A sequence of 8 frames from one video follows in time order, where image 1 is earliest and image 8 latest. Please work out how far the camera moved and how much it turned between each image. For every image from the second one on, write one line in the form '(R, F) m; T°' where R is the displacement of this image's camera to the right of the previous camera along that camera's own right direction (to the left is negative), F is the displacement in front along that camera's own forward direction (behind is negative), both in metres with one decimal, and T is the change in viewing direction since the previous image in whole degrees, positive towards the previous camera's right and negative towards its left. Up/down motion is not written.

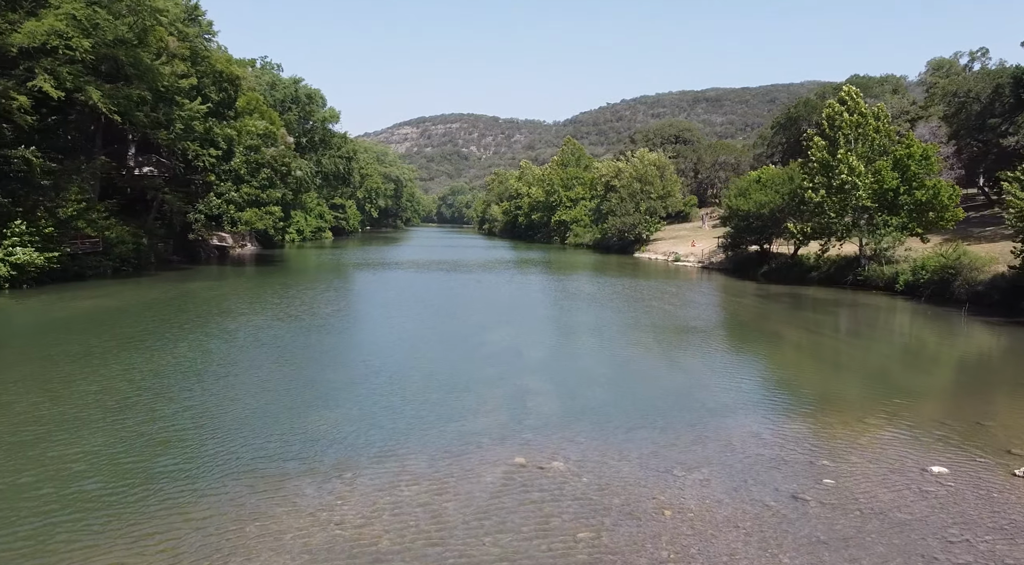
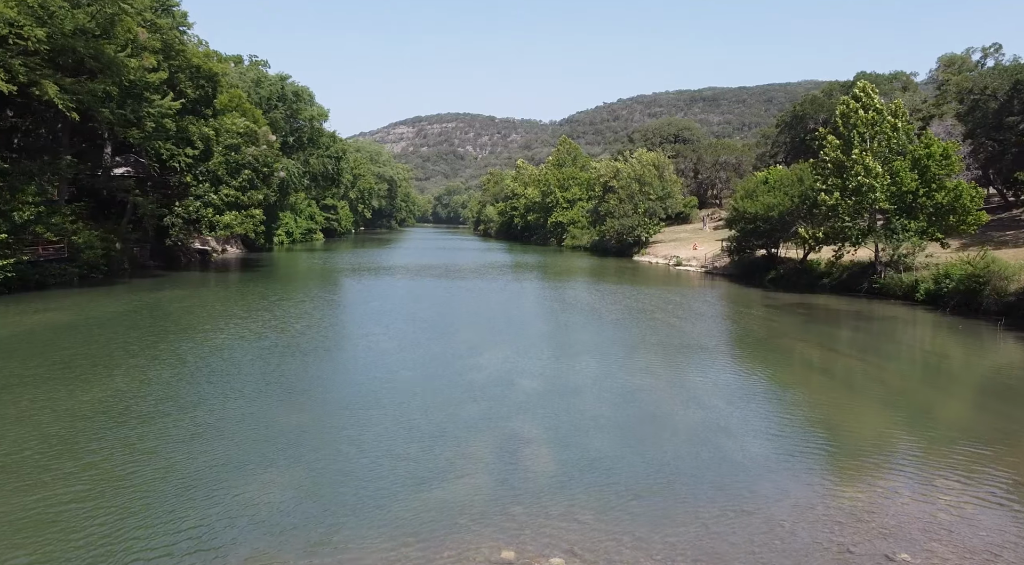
(+0.2, +2.8) m; 0°
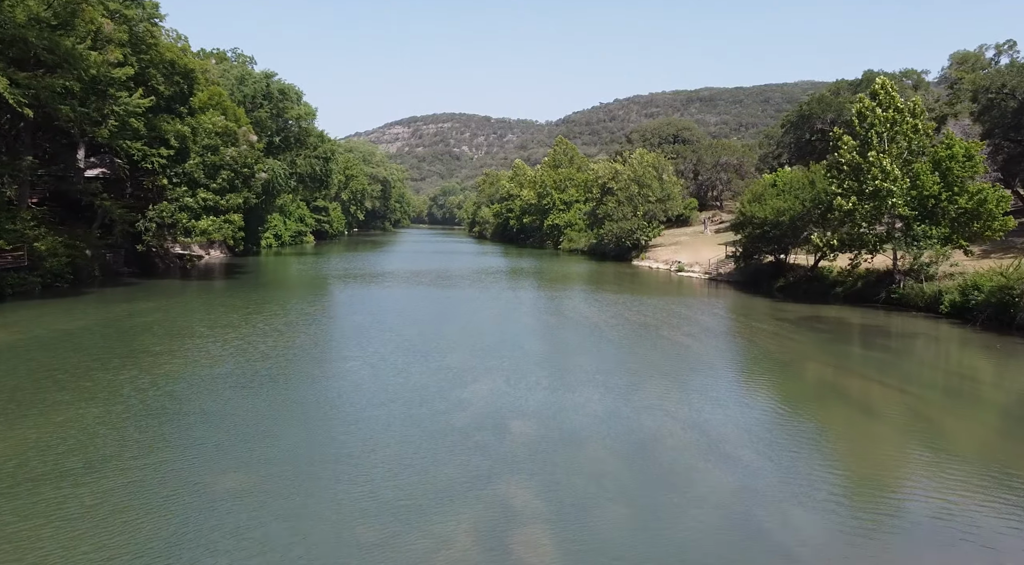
(+0.1, +2.8) m; 0°
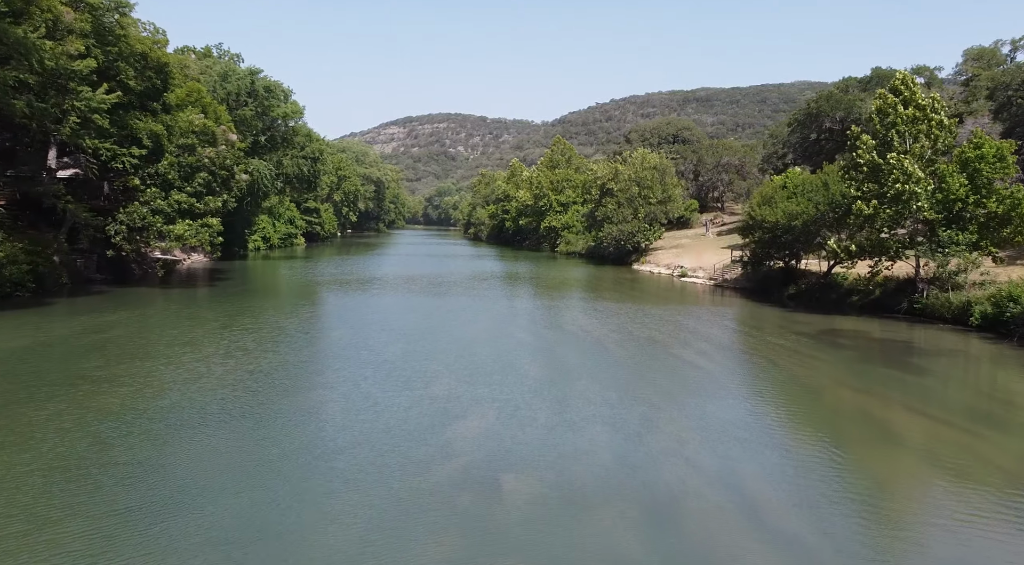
(+0.1, +2.8) m; 0°
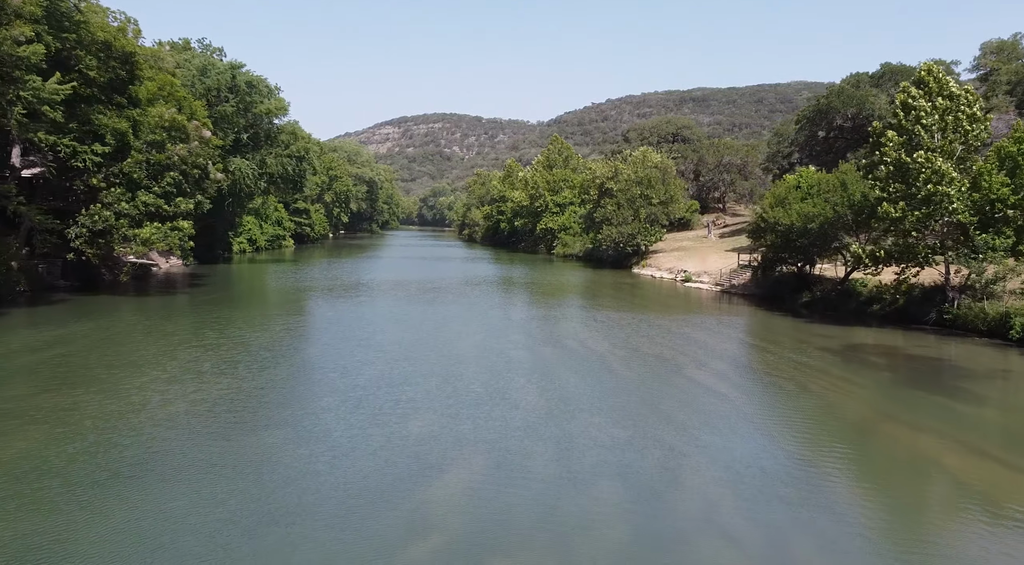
(+0.1, +3.1) m; 0°
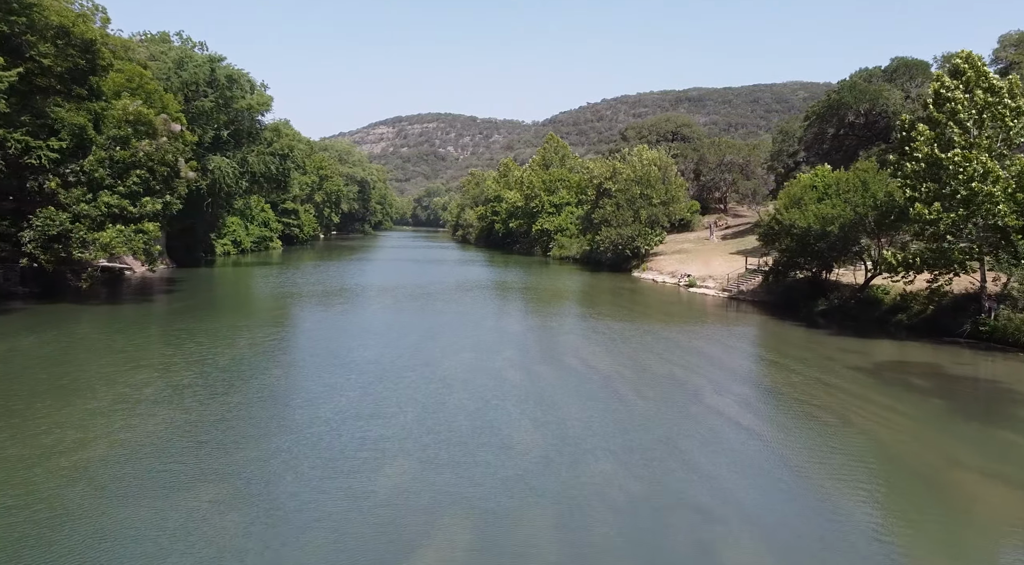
(+0.1, +3.2) m; 0°
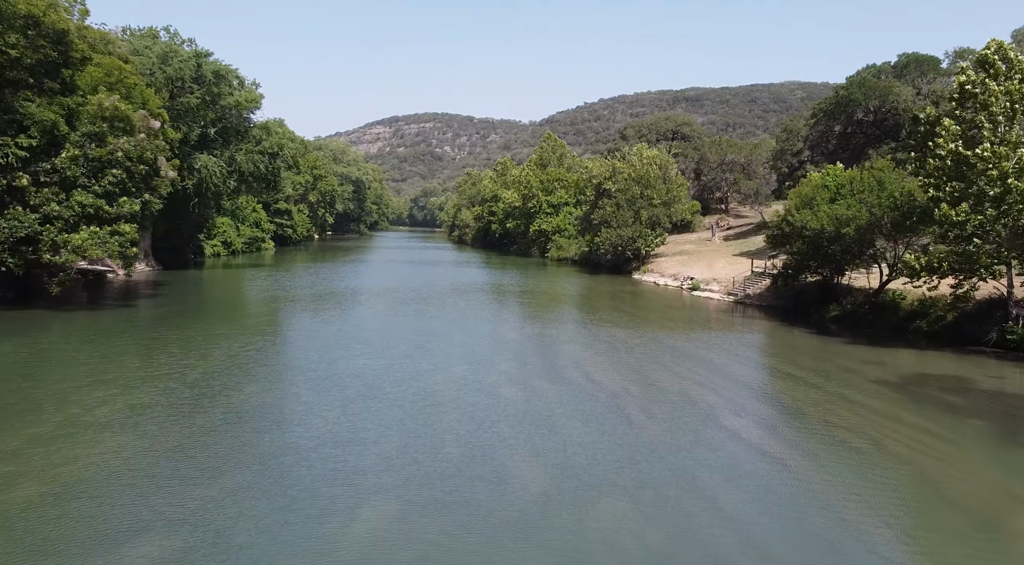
(0.0, +2.0) m; 0°
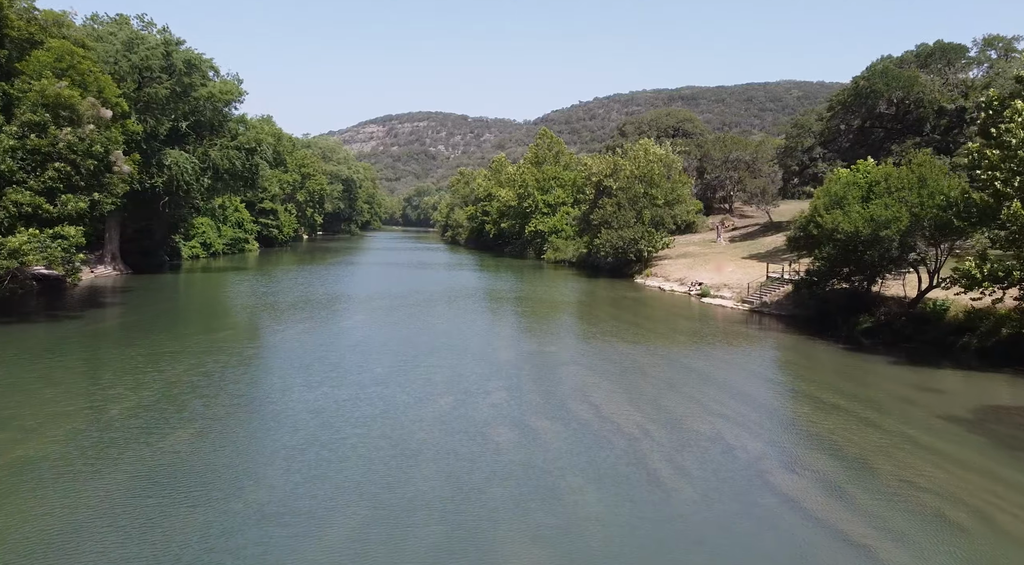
(0.0, +4.1) m; 0°
